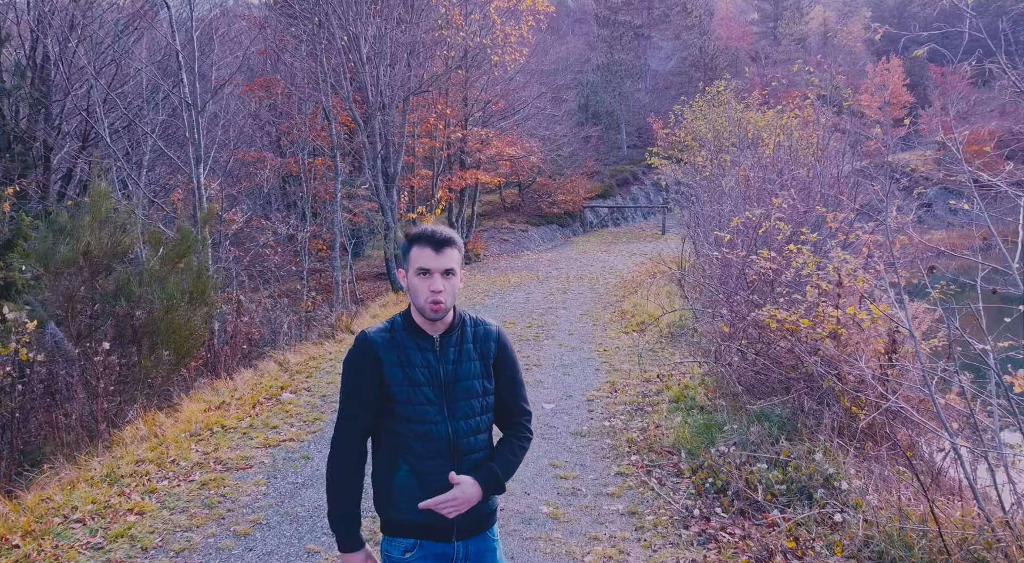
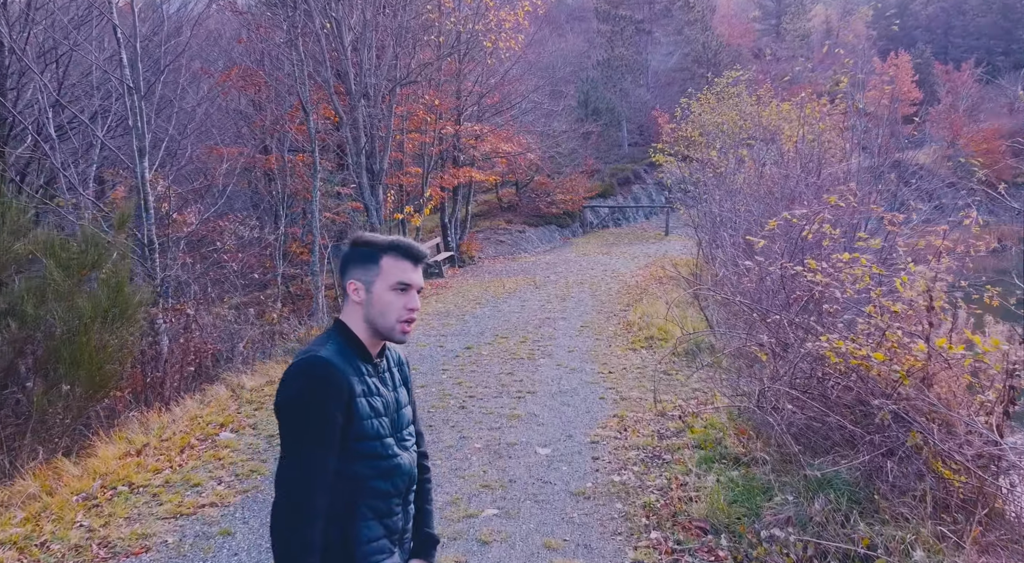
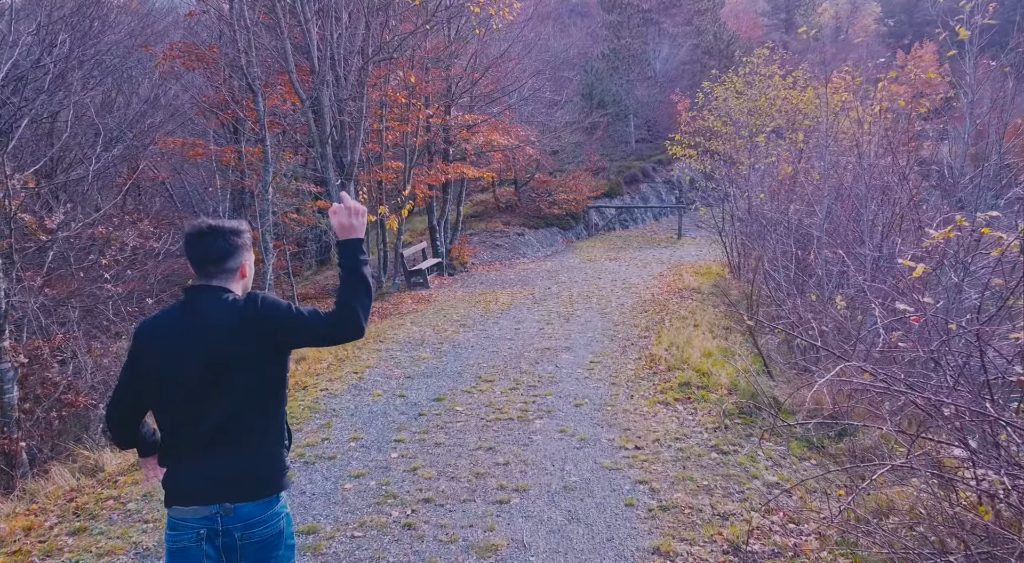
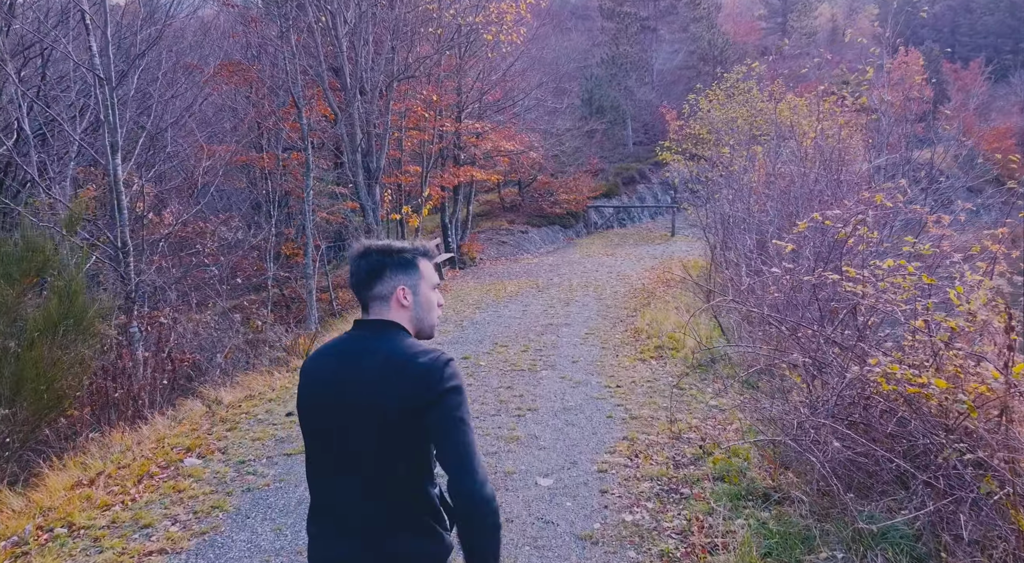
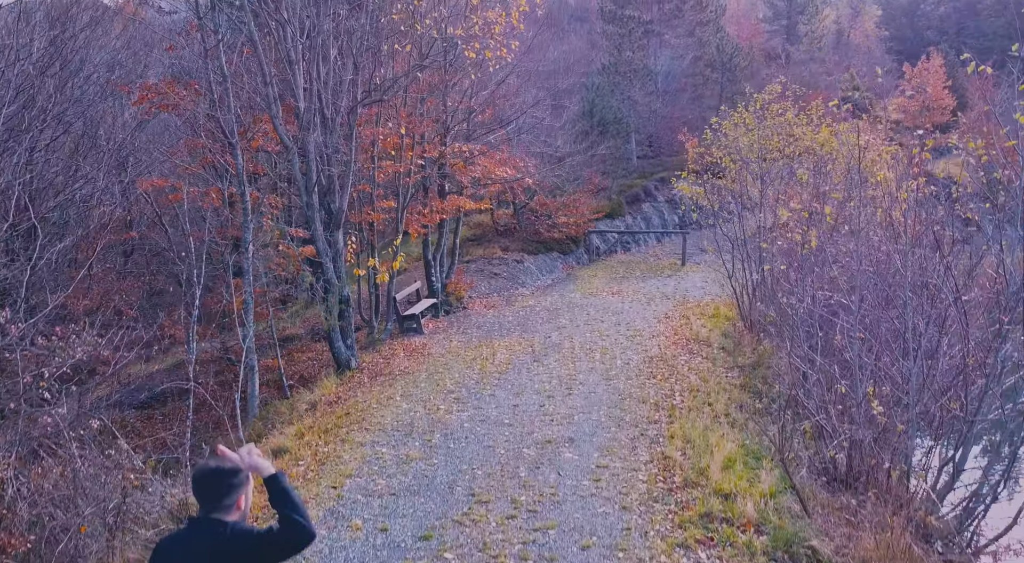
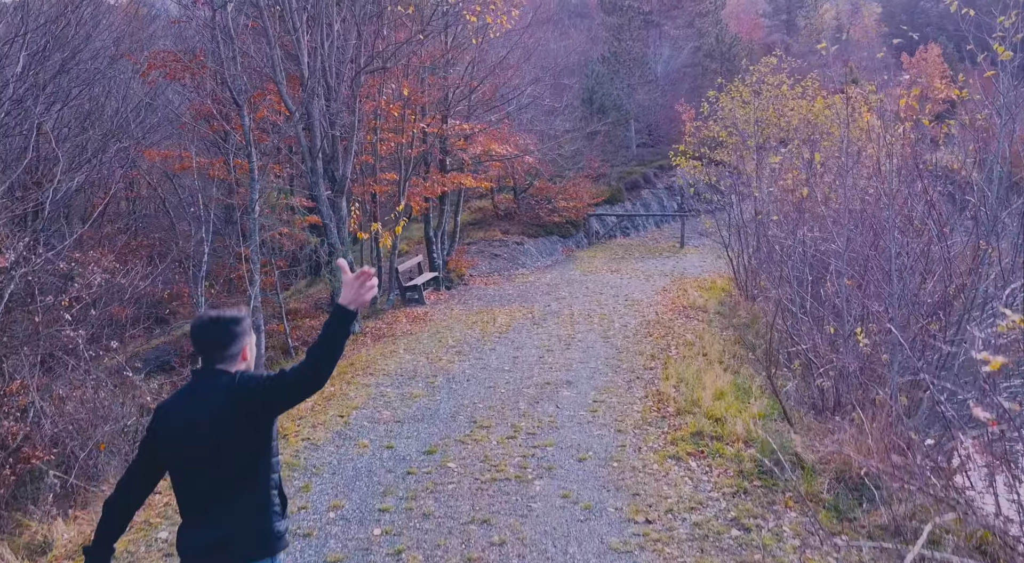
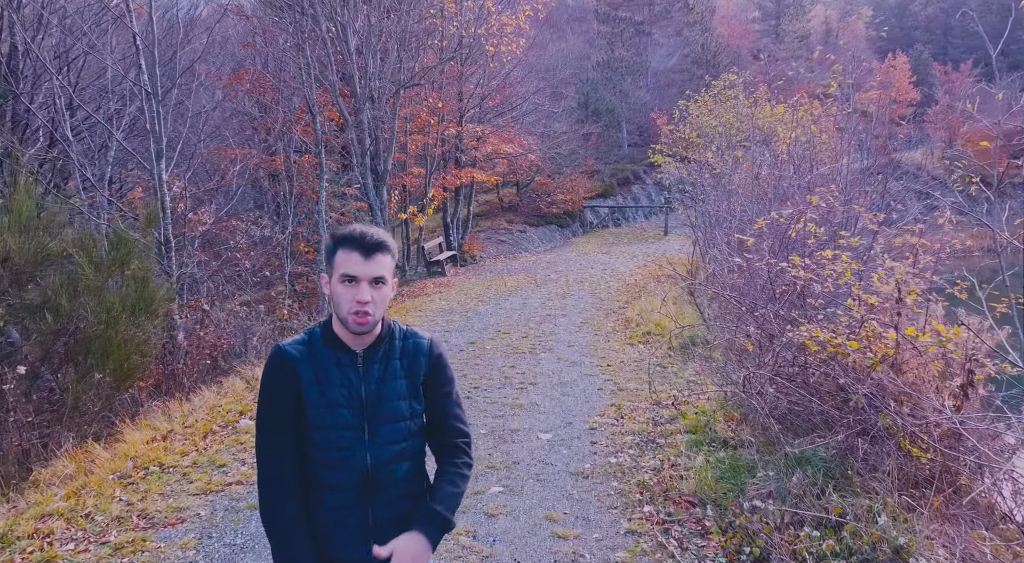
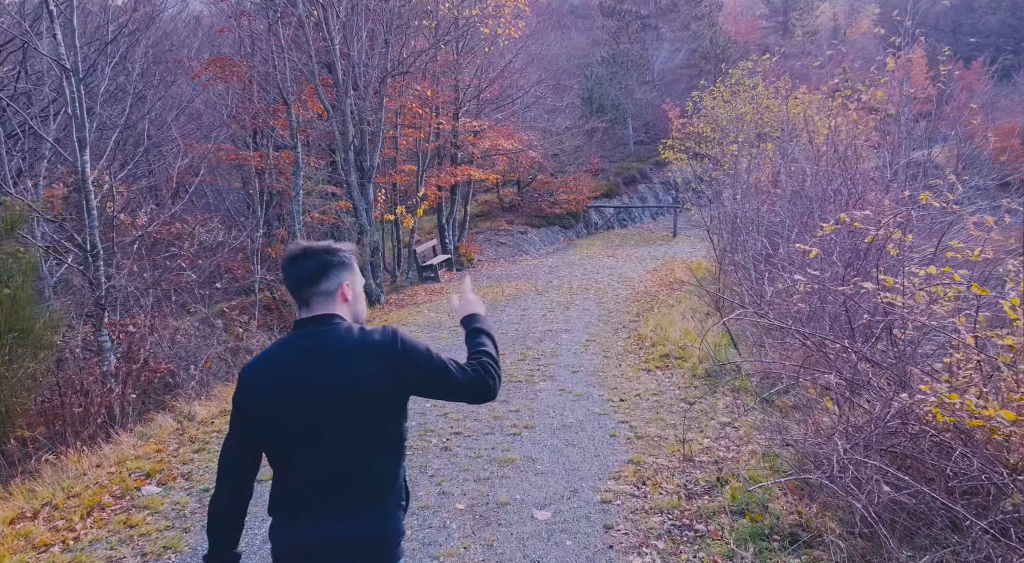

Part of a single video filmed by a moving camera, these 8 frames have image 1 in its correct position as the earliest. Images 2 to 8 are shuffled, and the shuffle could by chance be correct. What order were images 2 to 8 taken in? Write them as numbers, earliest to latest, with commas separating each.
7, 2, 4, 8, 3, 6, 5
